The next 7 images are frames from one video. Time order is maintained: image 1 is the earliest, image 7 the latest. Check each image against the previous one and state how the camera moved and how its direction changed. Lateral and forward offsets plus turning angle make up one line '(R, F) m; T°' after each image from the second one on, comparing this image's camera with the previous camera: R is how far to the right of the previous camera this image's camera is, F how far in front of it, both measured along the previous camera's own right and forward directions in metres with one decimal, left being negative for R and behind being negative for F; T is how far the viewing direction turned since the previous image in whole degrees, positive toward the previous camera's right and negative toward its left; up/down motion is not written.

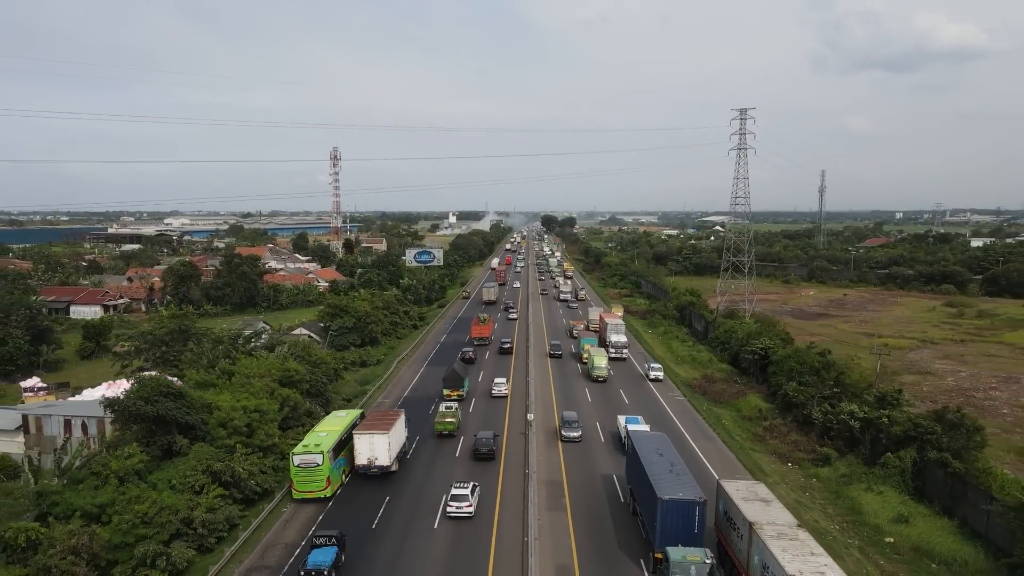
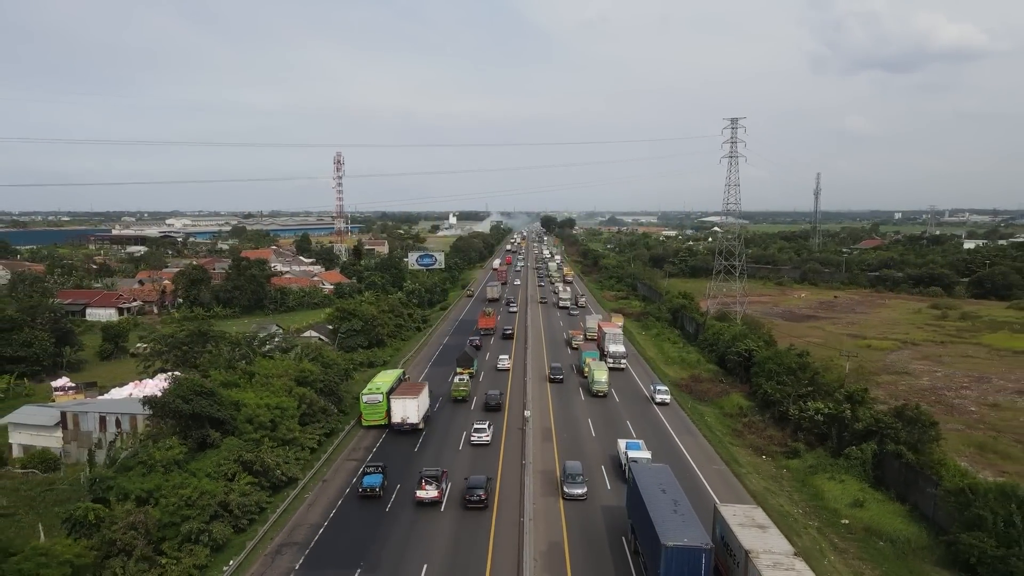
(+0.1, -2.7) m; 0°
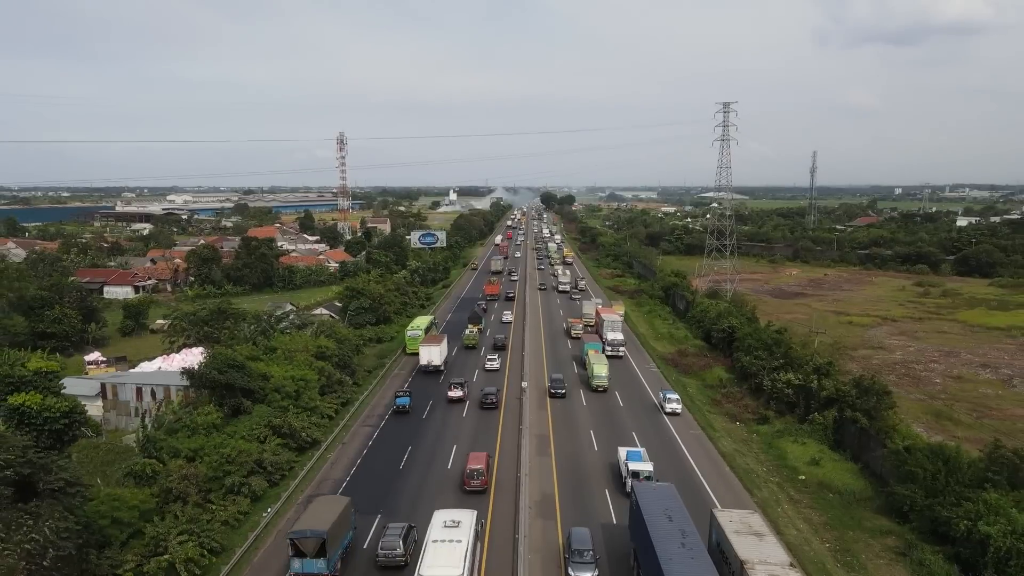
(+0.1, -3.1) m; 0°
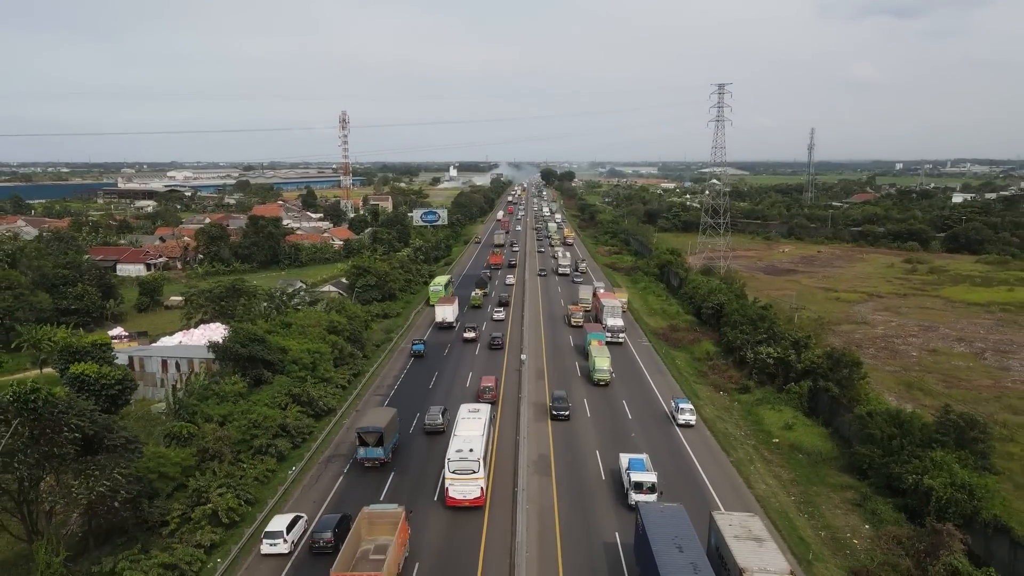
(0.0, -2.5) m; 0°
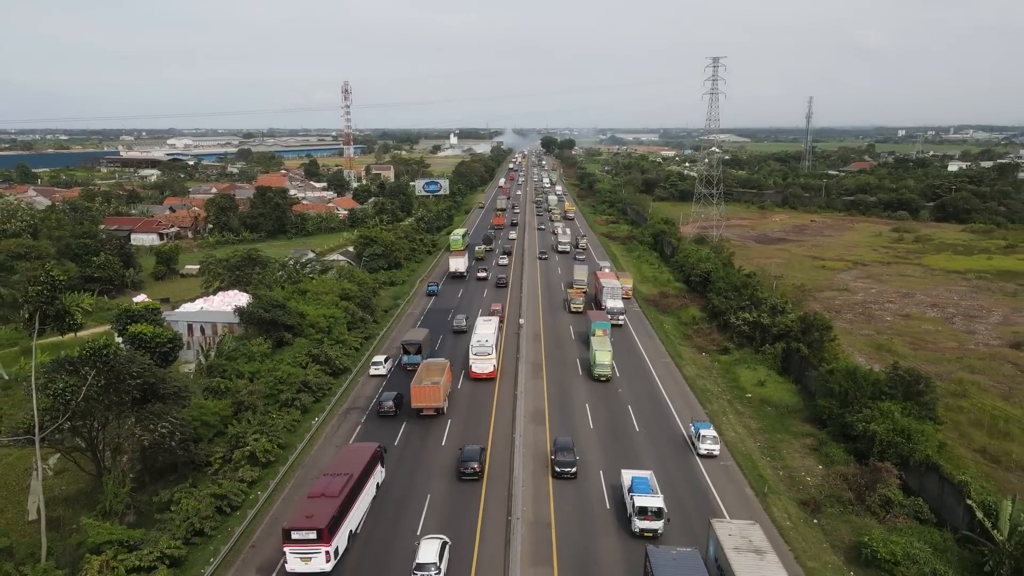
(+0.1, -3.1) m; 0°
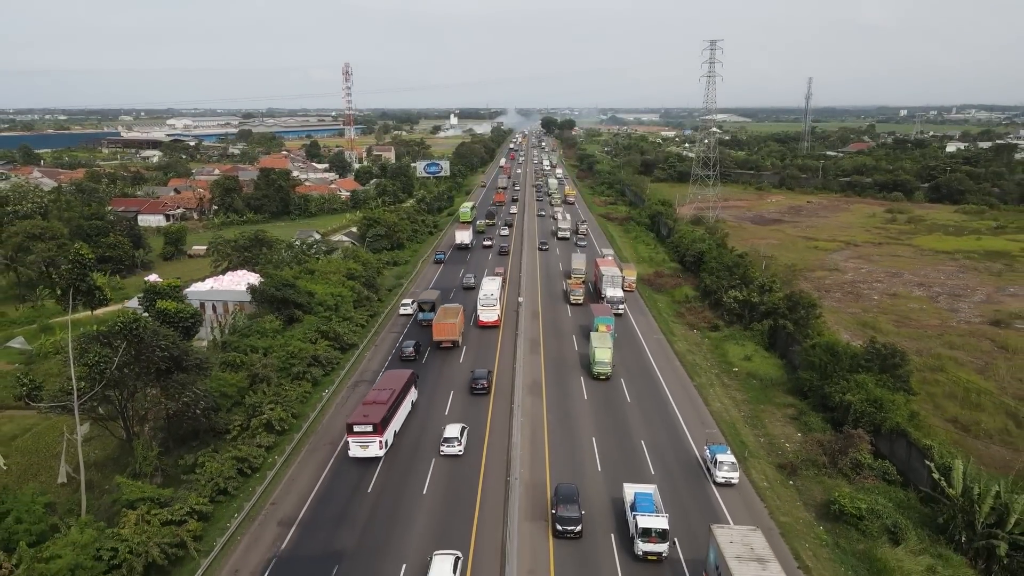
(+0.1, -1.7) m; 0°
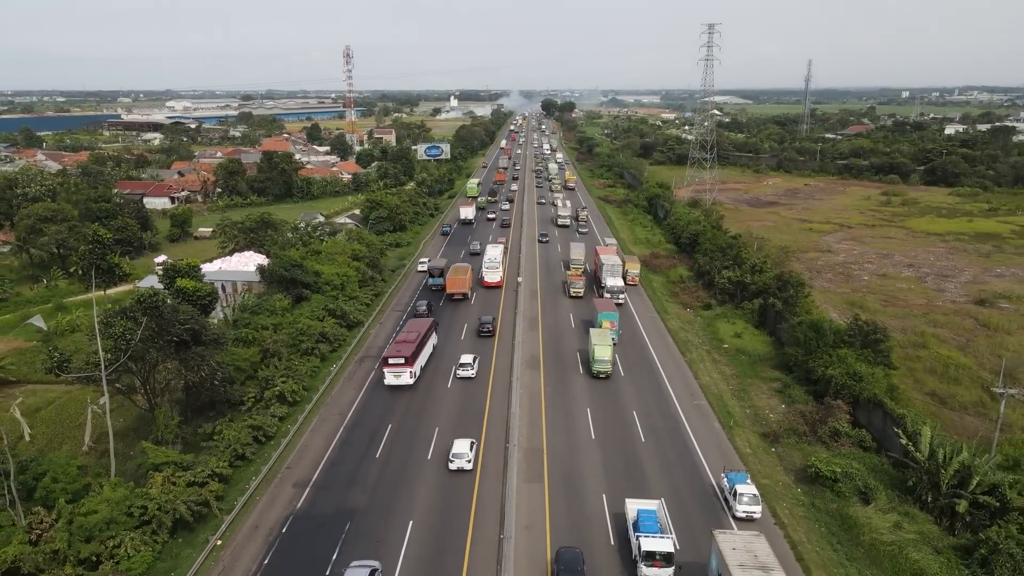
(0.0, -1.5) m; 0°
